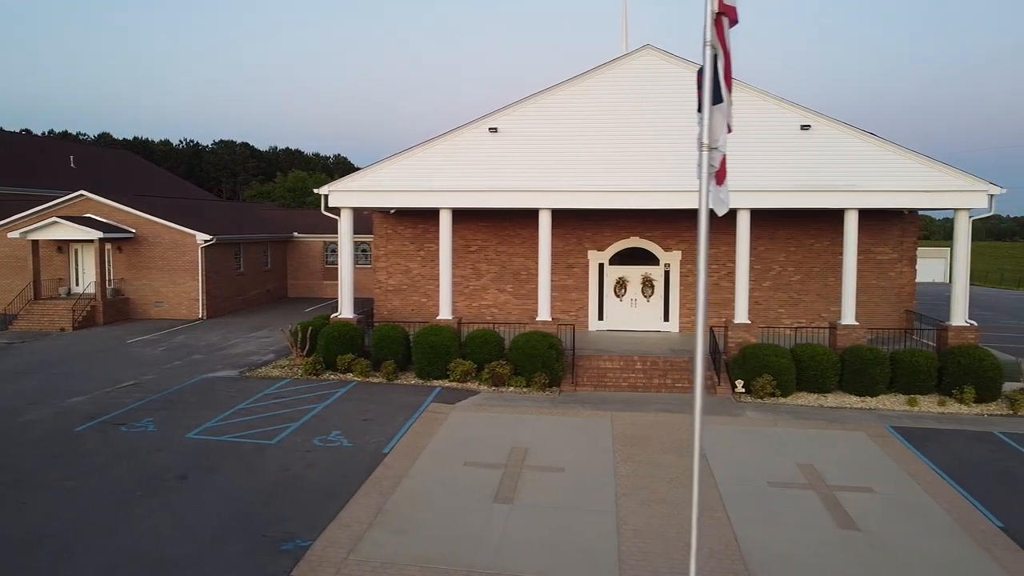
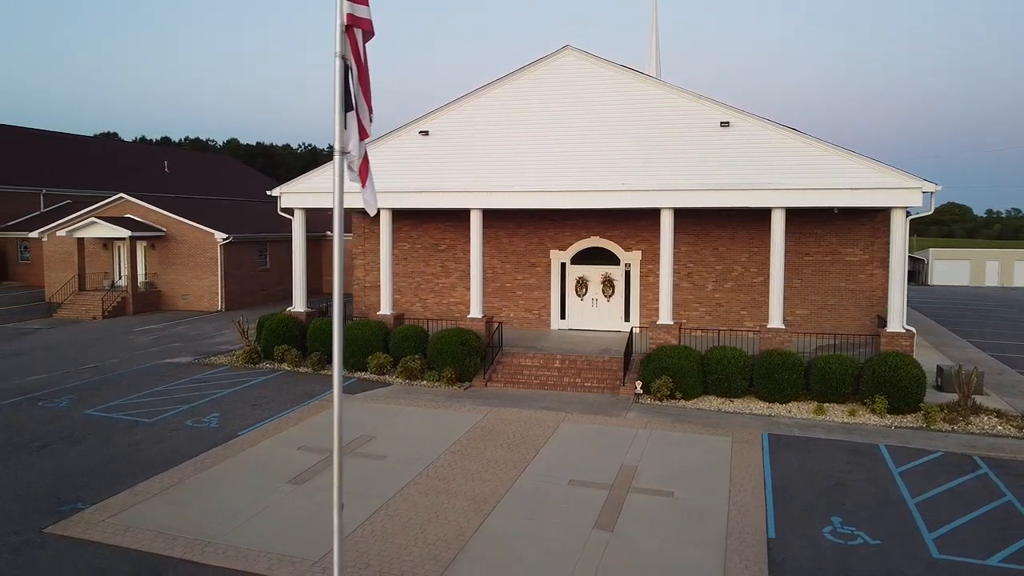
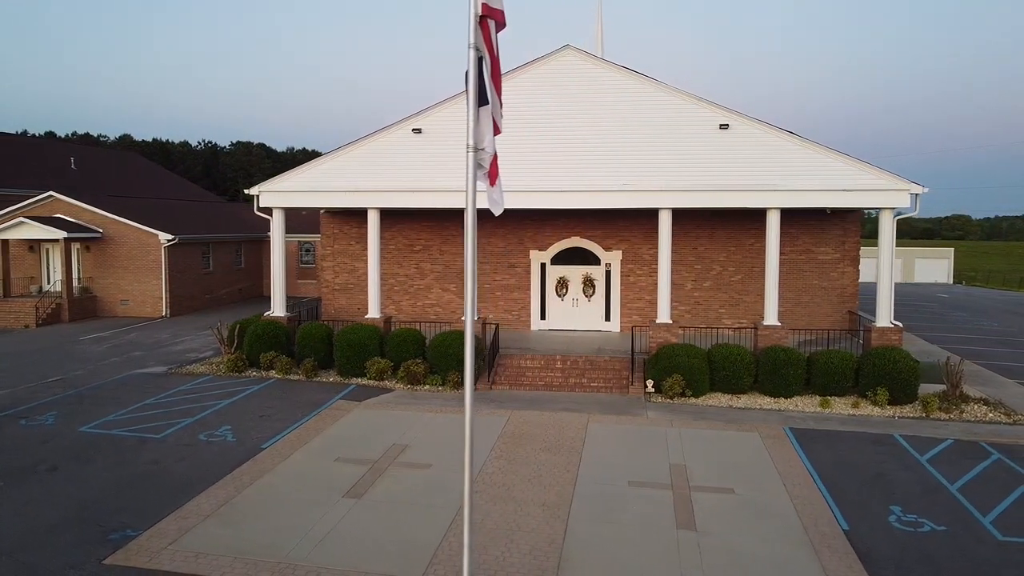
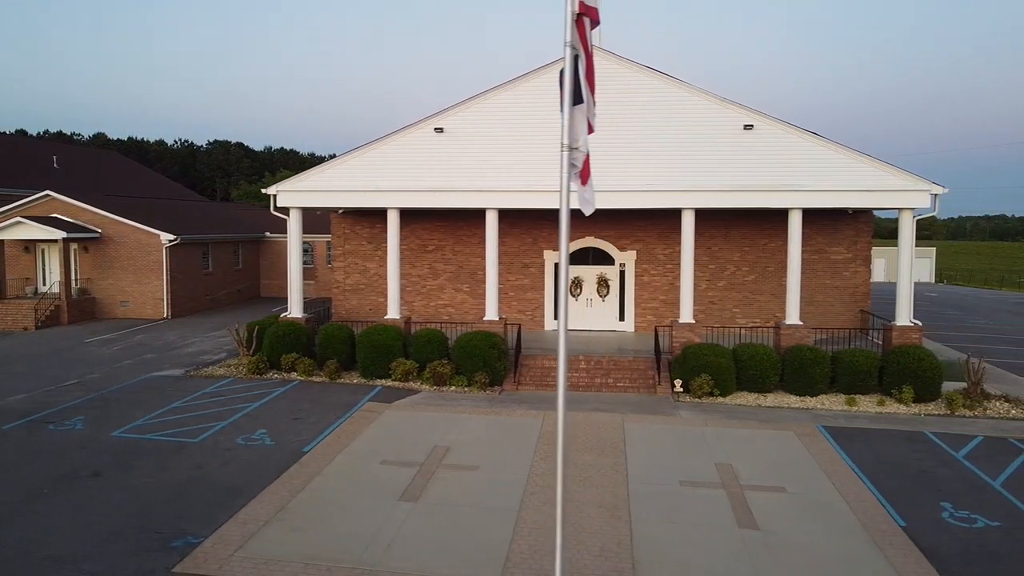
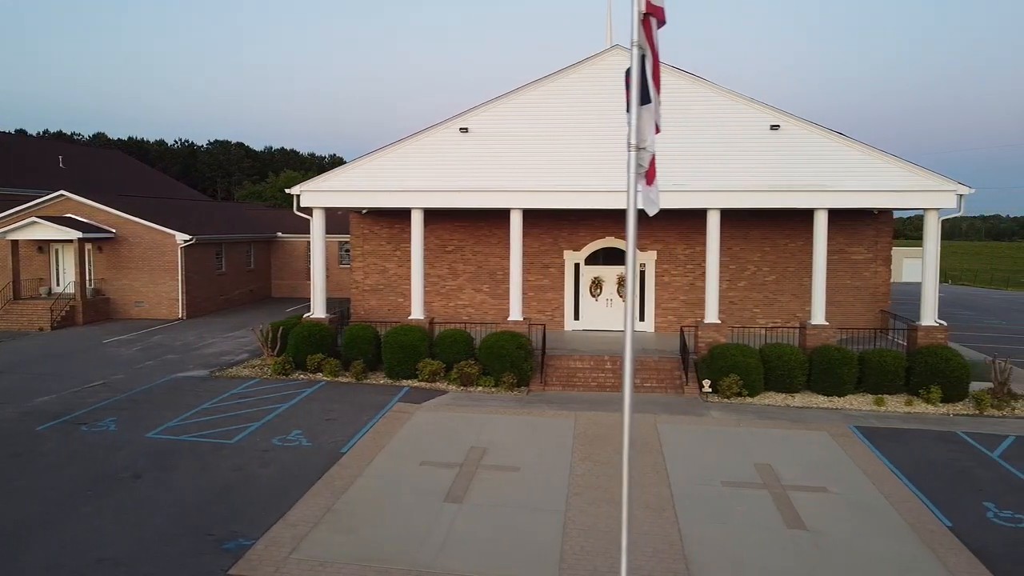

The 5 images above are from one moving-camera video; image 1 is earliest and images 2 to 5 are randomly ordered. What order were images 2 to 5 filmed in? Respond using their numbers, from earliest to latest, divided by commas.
5, 4, 3, 2
